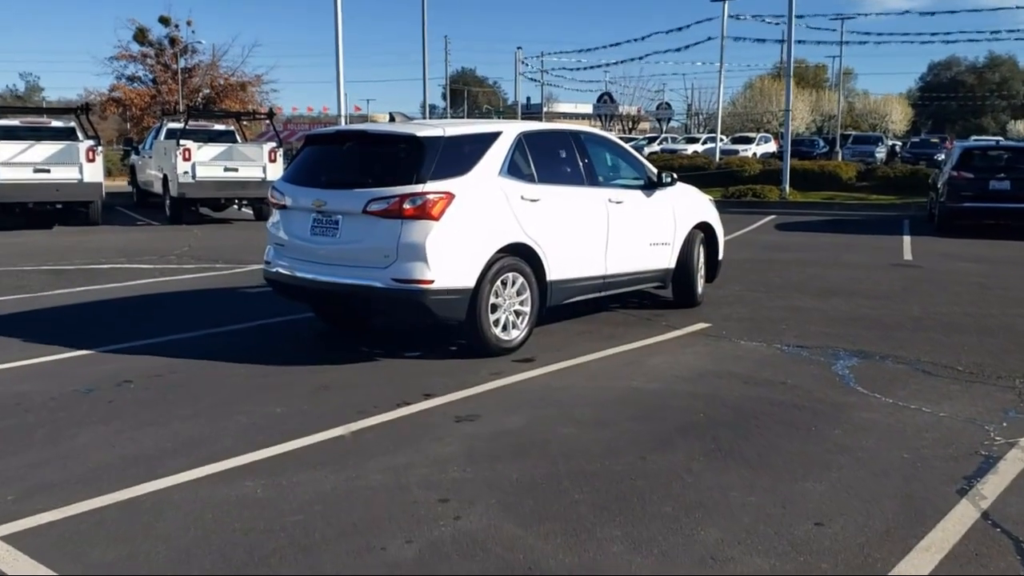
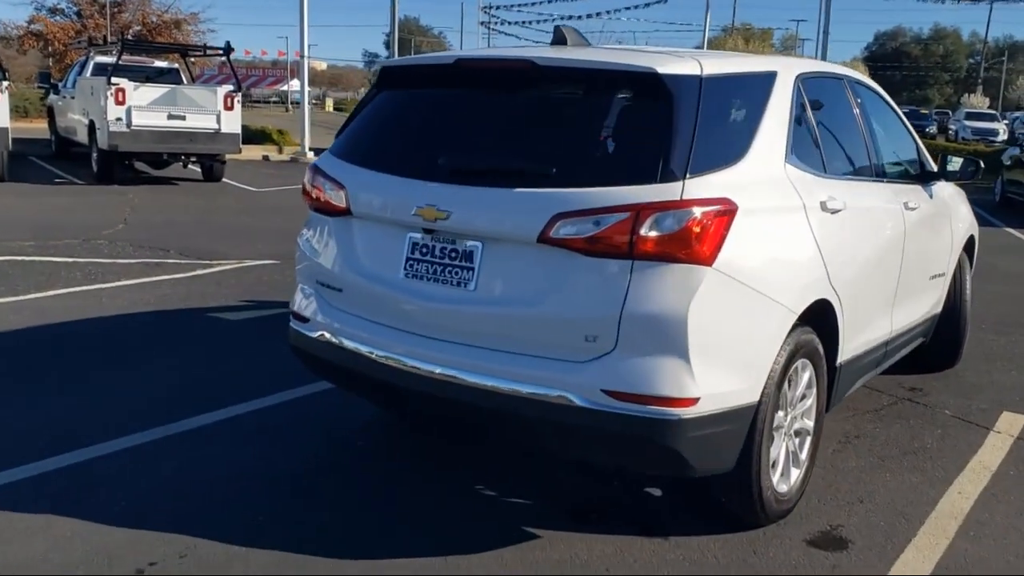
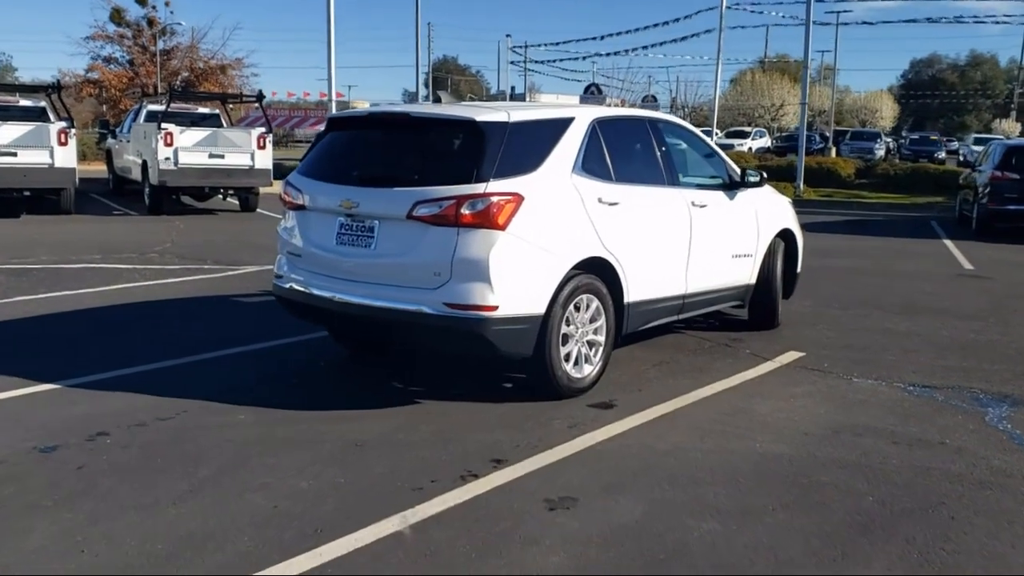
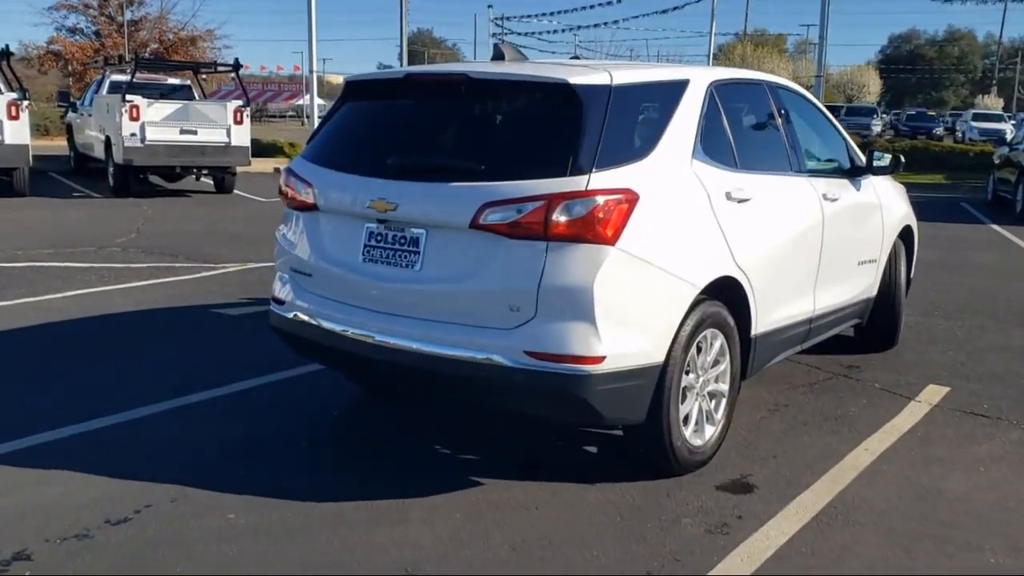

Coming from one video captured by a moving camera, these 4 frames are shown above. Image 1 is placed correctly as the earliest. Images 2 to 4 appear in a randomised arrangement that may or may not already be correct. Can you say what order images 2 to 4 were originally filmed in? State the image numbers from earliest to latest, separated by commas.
3, 4, 2
